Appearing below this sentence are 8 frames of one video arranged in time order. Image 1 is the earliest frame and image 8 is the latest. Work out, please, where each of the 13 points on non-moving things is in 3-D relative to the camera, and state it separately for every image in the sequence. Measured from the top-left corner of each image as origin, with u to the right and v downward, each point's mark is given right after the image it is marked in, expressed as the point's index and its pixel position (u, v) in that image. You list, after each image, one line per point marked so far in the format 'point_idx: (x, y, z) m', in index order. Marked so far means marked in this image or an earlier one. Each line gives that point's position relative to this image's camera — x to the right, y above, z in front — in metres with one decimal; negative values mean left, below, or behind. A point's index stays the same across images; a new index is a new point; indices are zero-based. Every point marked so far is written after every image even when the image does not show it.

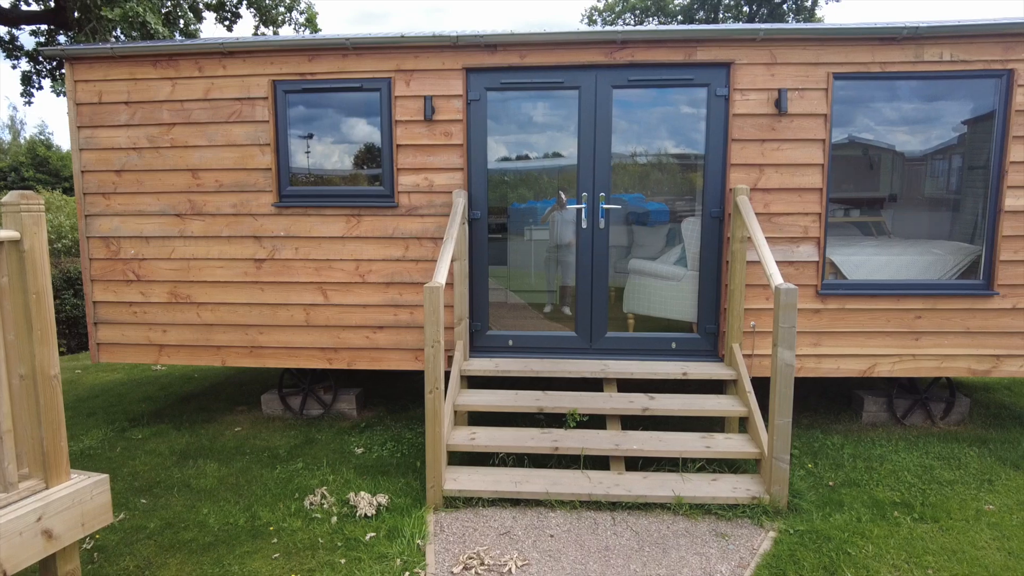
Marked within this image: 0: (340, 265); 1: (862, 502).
0: (-0.6, +0.1, +3.7) m
1: (+1.1, -0.7, +3.2) m
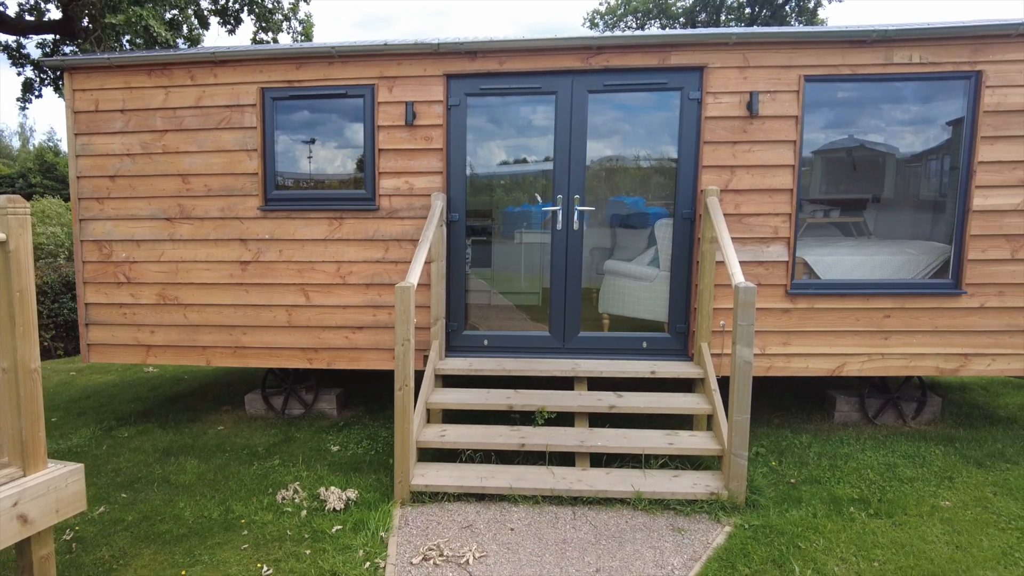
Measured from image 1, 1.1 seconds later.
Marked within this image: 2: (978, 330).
0: (-0.7, +0.1, +3.8) m
1: (+1.0, -0.7, +3.3) m
2: (+1.7, -0.2, +3.8) m
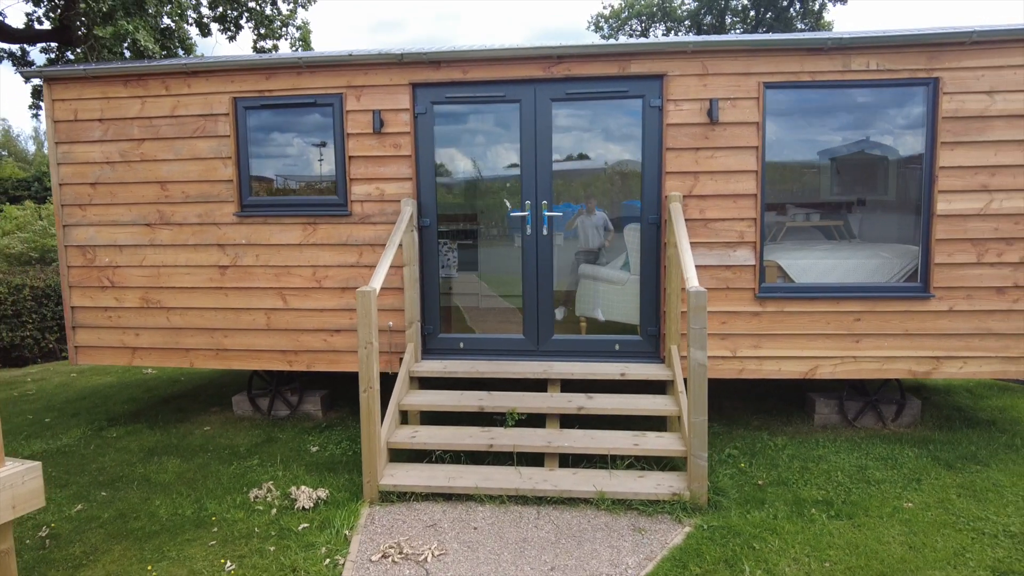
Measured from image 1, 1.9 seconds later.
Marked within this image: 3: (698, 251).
0: (-0.8, +0.1, +3.9) m
1: (+0.9, -0.7, +3.3) m
2: (+1.6, -0.2, +3.8) m
3: (+0.7, +0.1, +3.8) m
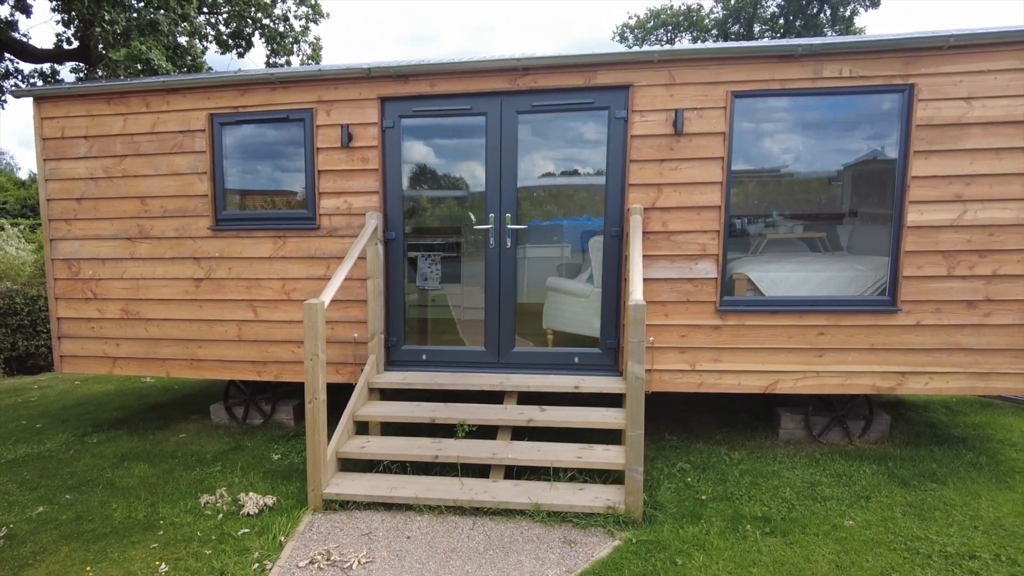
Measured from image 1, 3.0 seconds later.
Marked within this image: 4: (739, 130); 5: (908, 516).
0: (-1.0, 0.0, +4.0) m
1: (+0.7, -0.7, +3.3) m
2: (+1.4, -0.2, +3.7) m
3: (+0.5, +0.1, +3.8) m
4: (+0.8, +0.6, +3.7) m
5: (+1.3, -0.7, +3.3) m
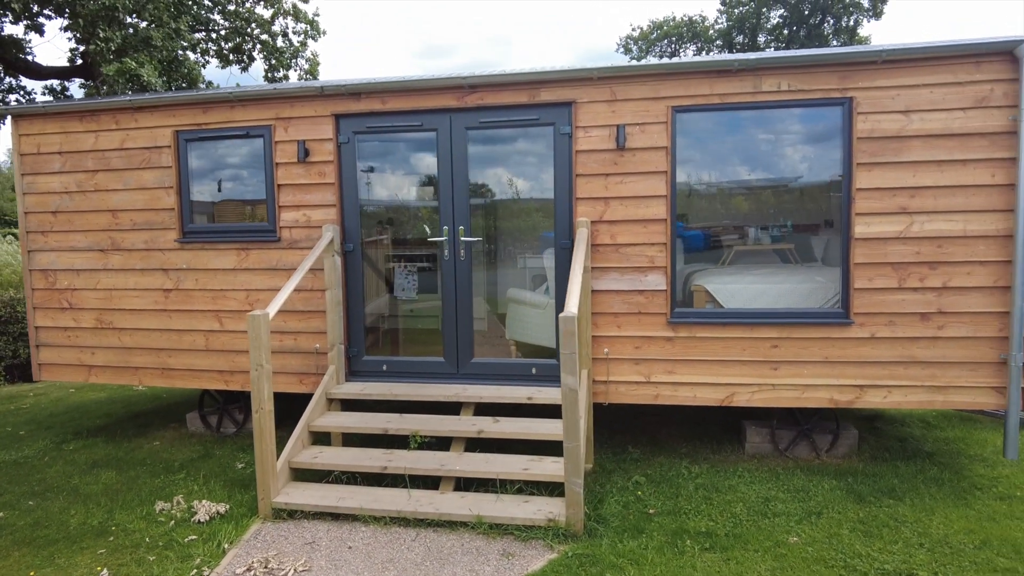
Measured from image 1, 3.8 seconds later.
0: (-1.1, 0.0, +4.1) m
1: (+0.5, -0.8, +3.3) m
2: (+1.3, -0.3, +3.6) m
3: (+0.4, 0.0, +3.8) m
4: (+0.6, +0.5, +3.7) m
5: (+1.1, -0.8, +3.2) m
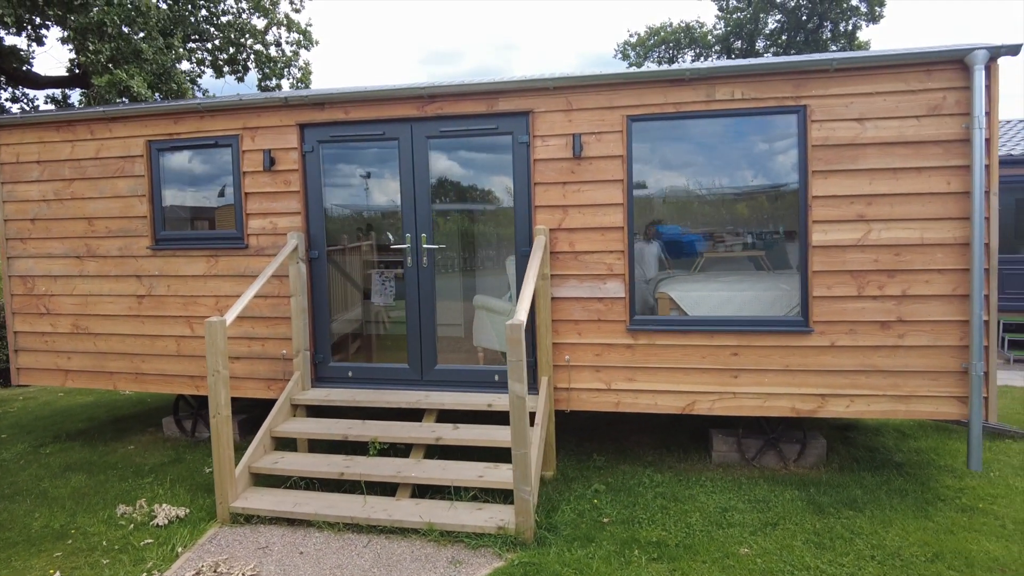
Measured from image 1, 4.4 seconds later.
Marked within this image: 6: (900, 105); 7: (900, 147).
0: (-1.2, 0.0, +4.1) m
1: (+0.3, -0.8, +3.2) m
2: (+1.1, -0.3, +3.6) m
3: (+0.2, 0.0, +3.8) m
4: (+0.5, +0.5, +3.7) m
5: (+0.9, -0.8, +3.2) m
6: (+1.3, +0.6, +3.4) m
7: (+1.3, +0.5, +3.4) m
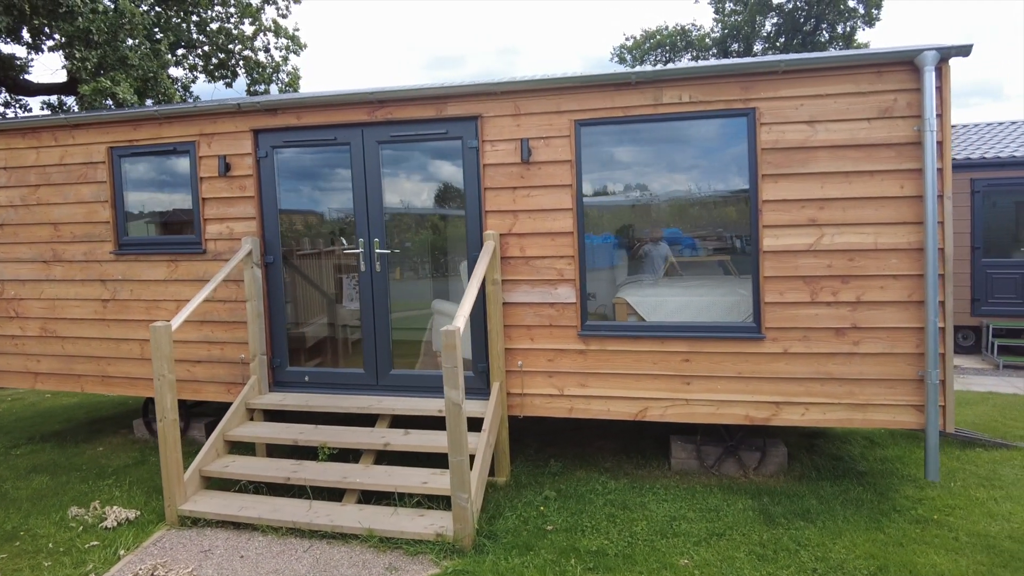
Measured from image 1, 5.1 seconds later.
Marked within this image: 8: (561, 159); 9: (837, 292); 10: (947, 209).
0: (-1.4, -0.1, +4.1) m
1: (+0.1, -0.8, +3.2) m
2: (+0.9, -0.3, +3.5) m
3: (0.0, 0.0, +3.7) m
4: (+0.3, +0.5, +3.6) m
5: (+0.7, -0.8, +3.1) m
6: (+1.1, +0.6, +3.3) m
7: (+1.1, +0.5, +3.3) m
8: (+0.2, +0.5, +3.6) m
9: (+1.1, 0.0, +3.4) m
10: (+1.4, +0.3, +3.2) m
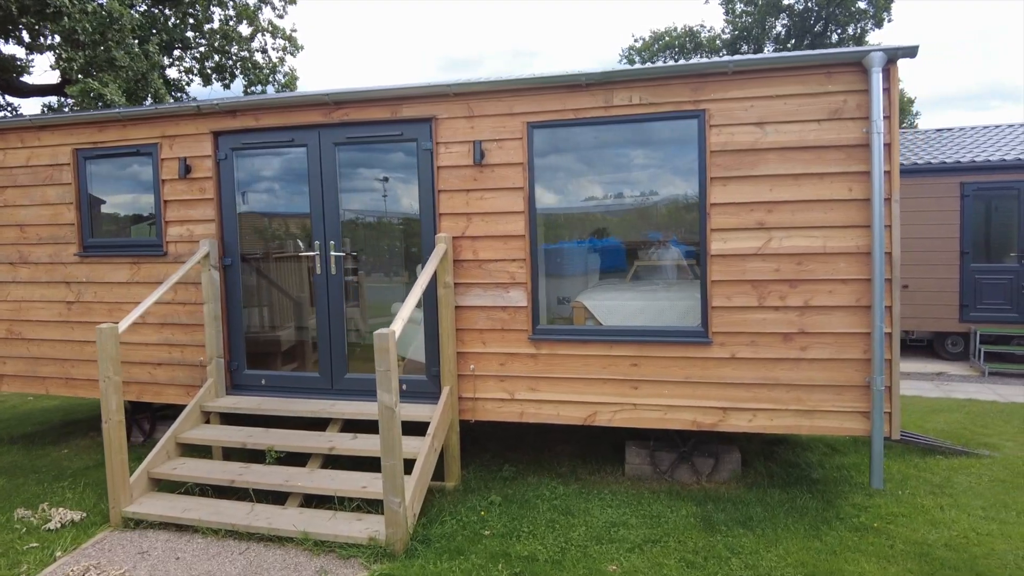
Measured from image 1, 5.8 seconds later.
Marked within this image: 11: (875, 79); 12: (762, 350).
0: (-1.6, -0.1, +4.2) m
1: (-0.1, -0.8, +3.2) m
2: (+0.7, -0.3, +3.4) m
3: (-0.1, 0.0, +3.7) m
4: (+0.1, +0.5, +3.6) m
5: (+0.5, -0.8, +3.1) m
6: (+0.9, +0.6, +3.3) m
7: (+0.9, +0.4, +3.3) m
8: (0.0, +0.5, +3.6) m
9: (+0.9, 0.0, +3.4) m
10: (+1.2, +0.2, +3.2) m
11: (+1.1, +0.6, +3.1) m
12: (+0.8, -0.2, +3.4) m
